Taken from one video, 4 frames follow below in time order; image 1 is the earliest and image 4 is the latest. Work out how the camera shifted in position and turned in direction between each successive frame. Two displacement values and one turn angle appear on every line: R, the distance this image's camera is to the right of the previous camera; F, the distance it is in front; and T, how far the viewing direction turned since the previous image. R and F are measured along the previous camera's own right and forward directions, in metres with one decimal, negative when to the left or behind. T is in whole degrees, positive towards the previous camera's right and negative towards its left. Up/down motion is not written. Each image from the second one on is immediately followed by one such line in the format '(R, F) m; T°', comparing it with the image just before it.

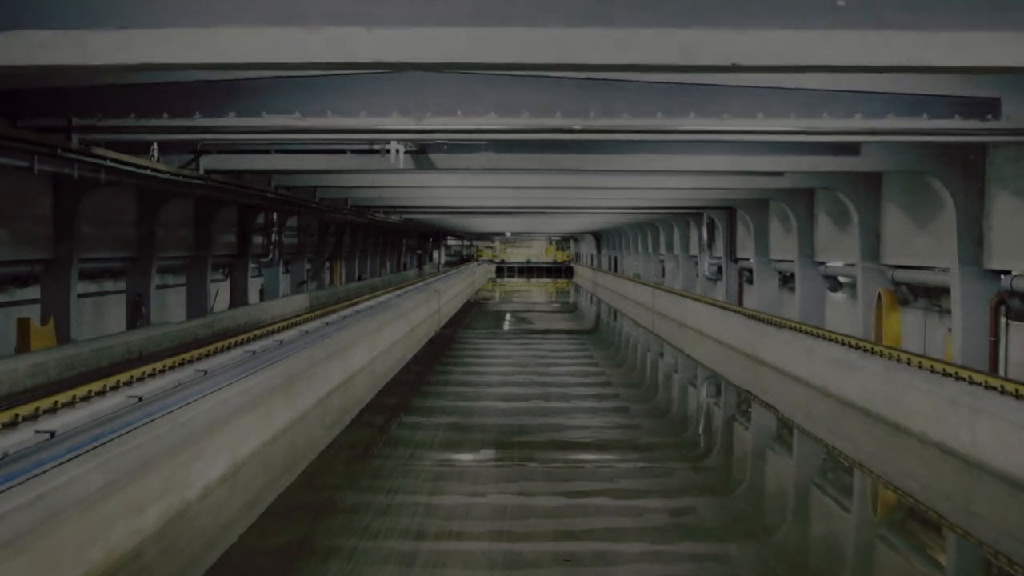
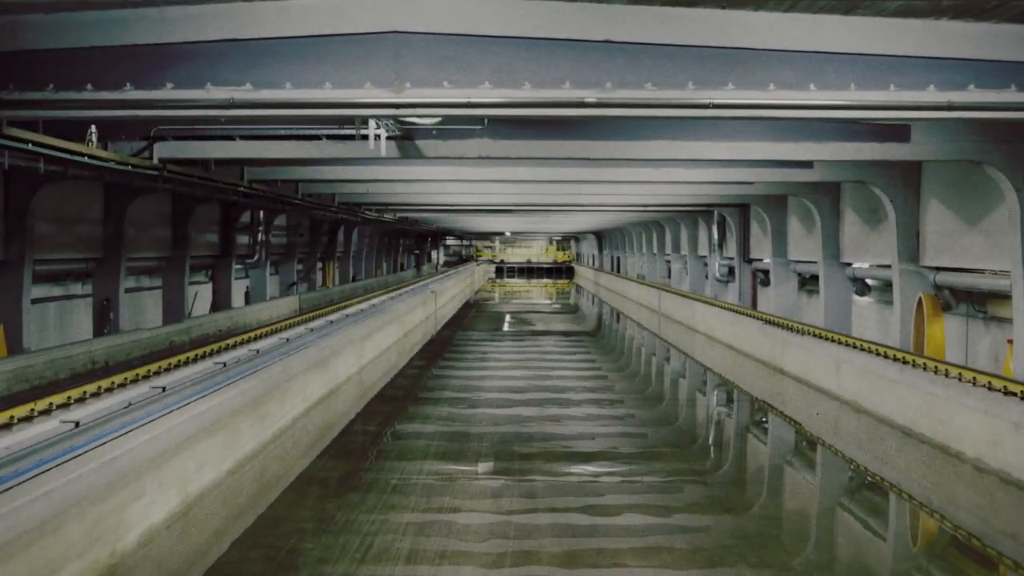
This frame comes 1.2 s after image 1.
(0.0, +0.8) m; 0°
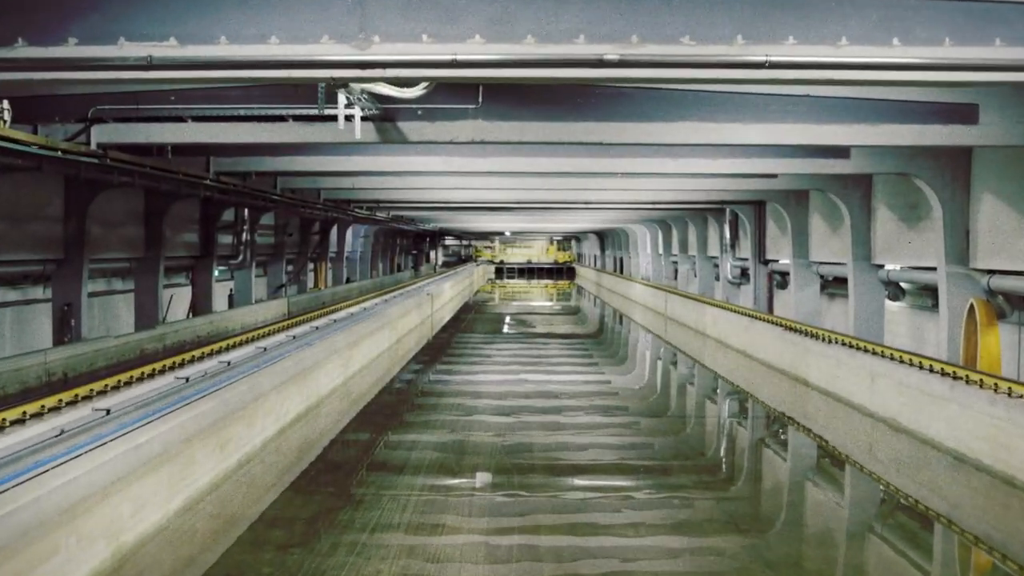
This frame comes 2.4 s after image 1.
(0.0, +0.8) m; 0°
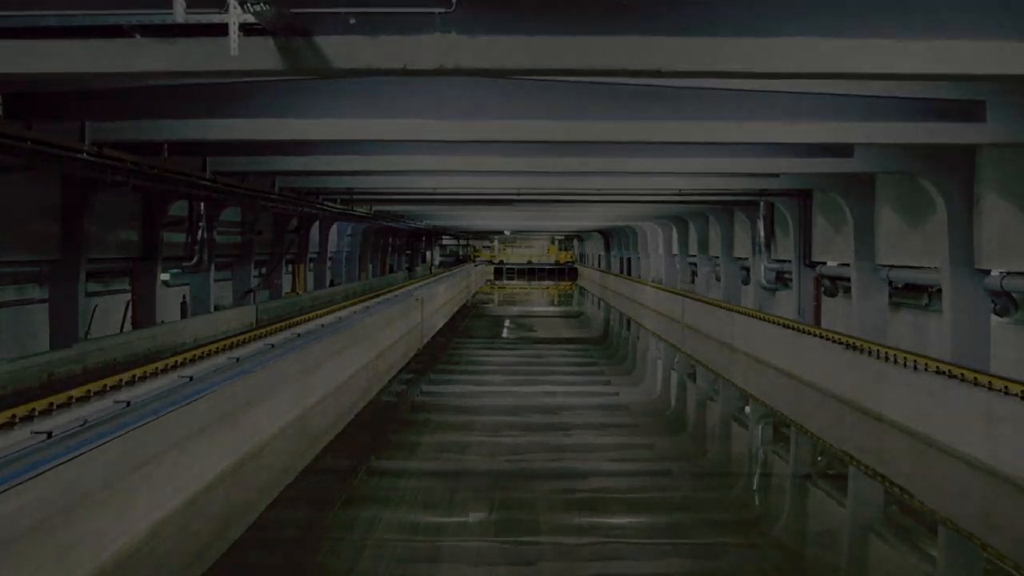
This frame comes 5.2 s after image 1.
(0.0, +1.9) m; 0°
